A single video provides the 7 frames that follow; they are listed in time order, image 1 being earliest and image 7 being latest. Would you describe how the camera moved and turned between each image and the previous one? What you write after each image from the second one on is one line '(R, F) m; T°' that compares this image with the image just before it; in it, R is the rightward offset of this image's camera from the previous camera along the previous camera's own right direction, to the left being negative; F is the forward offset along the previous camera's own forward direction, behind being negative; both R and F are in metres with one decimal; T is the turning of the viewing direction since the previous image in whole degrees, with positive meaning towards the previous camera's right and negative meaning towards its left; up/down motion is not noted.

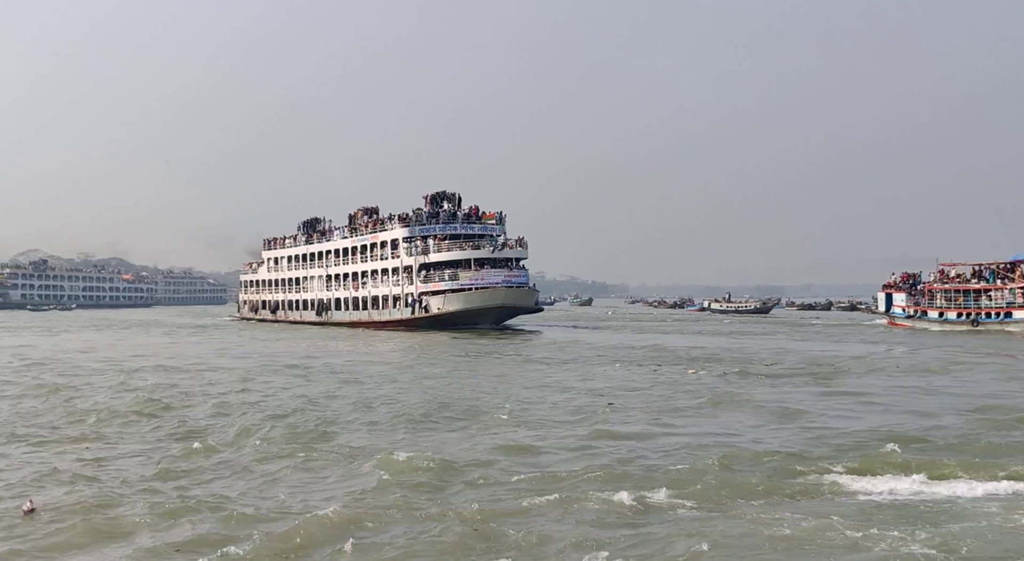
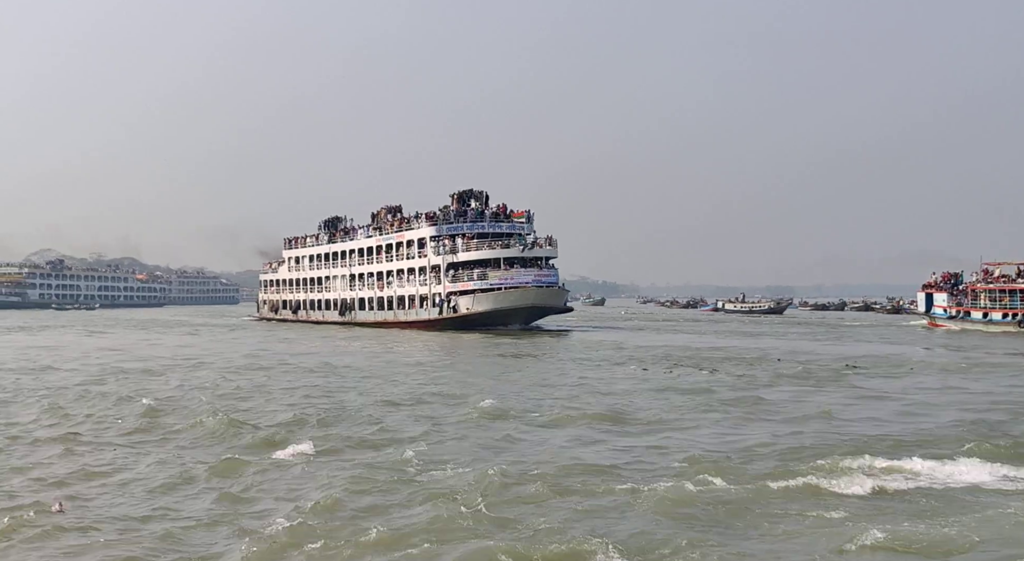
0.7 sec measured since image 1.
(-0.7, +0.9) m; -1°
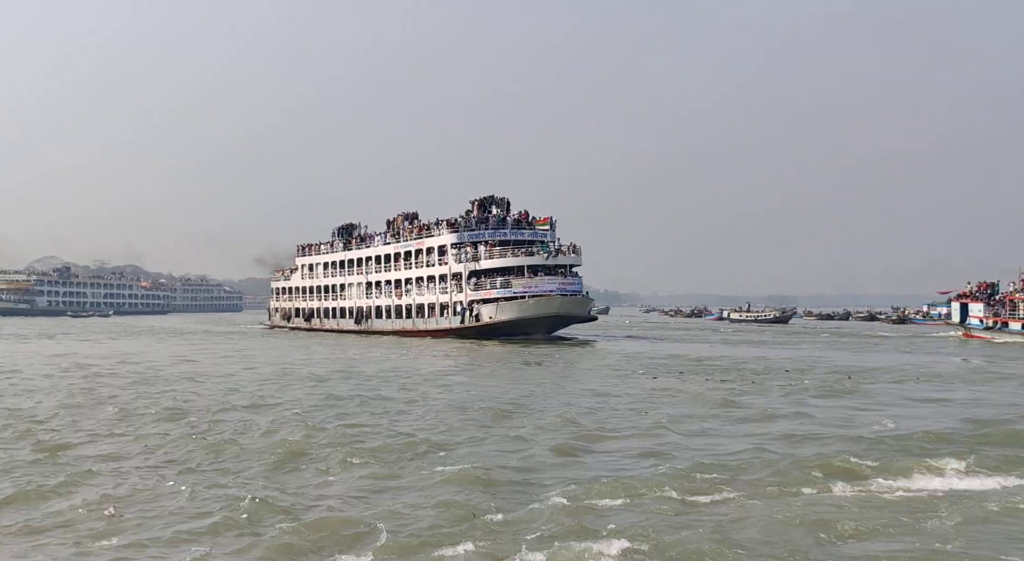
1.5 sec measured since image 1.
(-0.7, +1.0) m; 0°
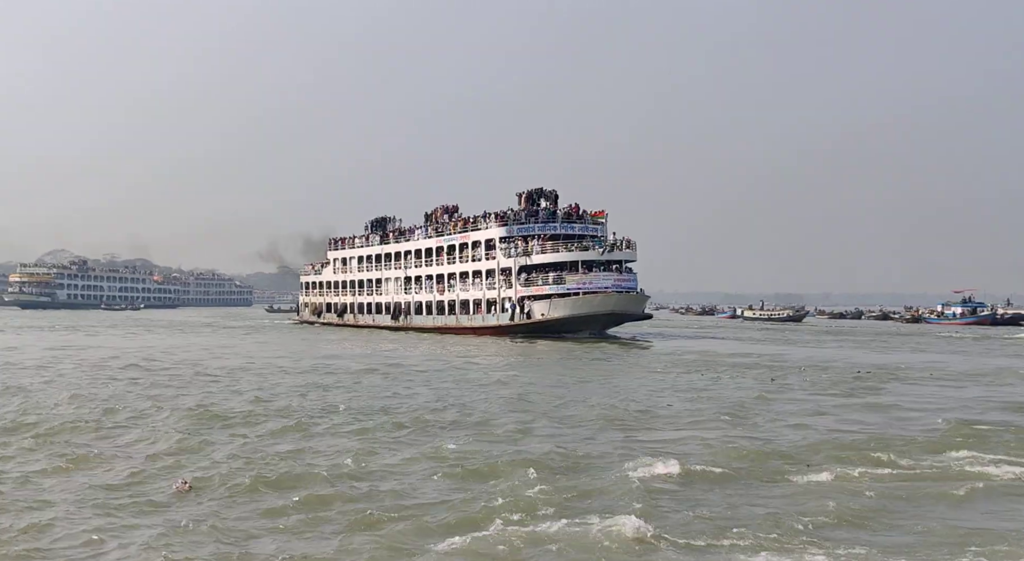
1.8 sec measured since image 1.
(-1.4, +2.1) m; -1°
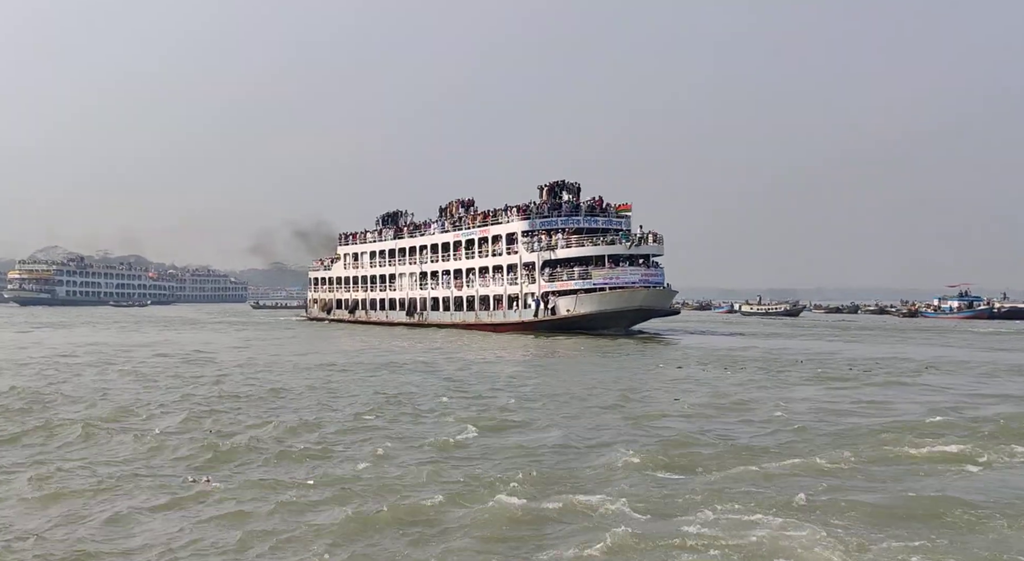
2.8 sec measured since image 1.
(-1.0, +1.2) m; 0°
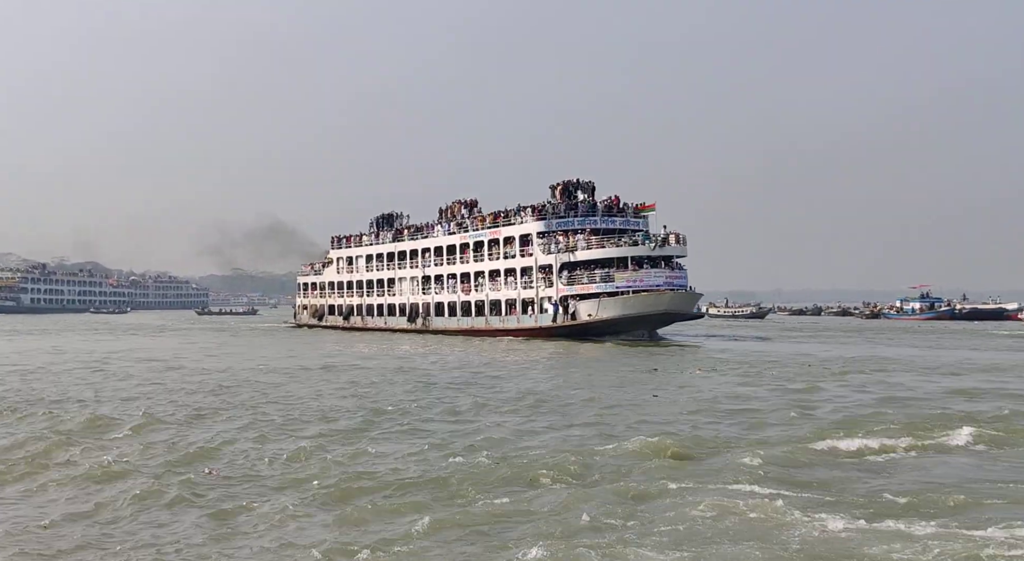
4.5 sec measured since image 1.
(-1.7, +1.9) m; +1°
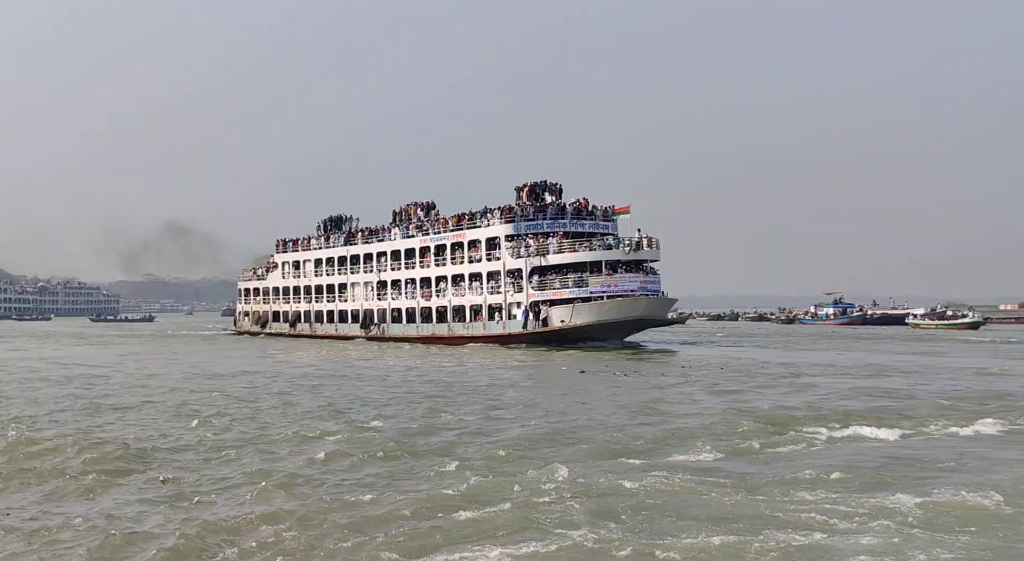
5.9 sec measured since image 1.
(-1.3, +1.8) m; +4°
